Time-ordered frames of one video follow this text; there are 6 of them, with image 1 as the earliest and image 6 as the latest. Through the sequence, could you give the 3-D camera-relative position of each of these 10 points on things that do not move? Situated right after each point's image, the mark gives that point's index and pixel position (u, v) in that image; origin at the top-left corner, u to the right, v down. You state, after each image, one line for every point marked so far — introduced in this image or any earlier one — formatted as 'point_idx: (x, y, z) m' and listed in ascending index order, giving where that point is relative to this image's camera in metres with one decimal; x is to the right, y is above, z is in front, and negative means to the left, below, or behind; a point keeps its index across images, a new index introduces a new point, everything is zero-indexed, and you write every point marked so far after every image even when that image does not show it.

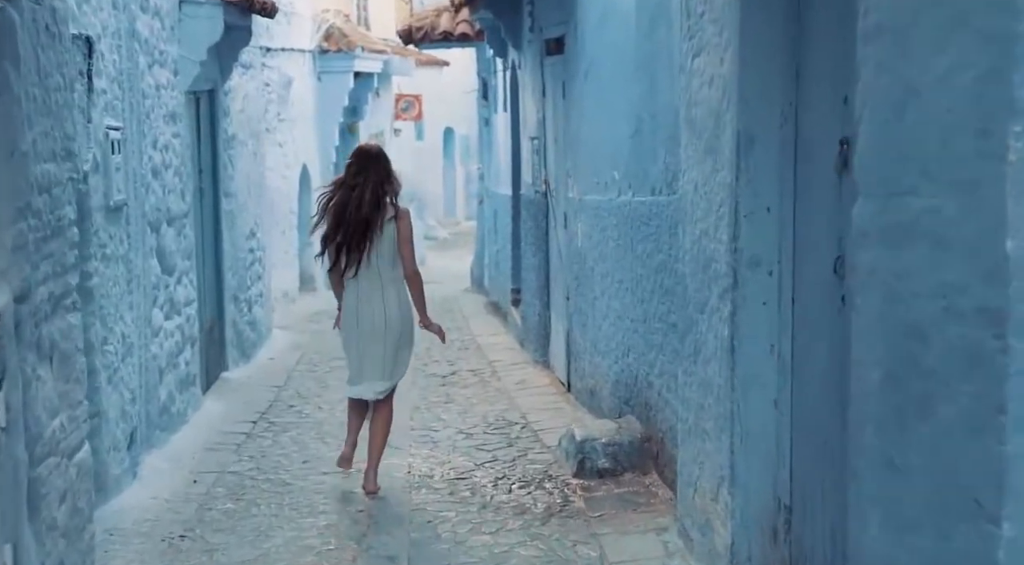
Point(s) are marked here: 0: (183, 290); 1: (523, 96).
0: (-2.0, 0.0, +8.8) m
1: (+0.1, +1.5, +11.6) m
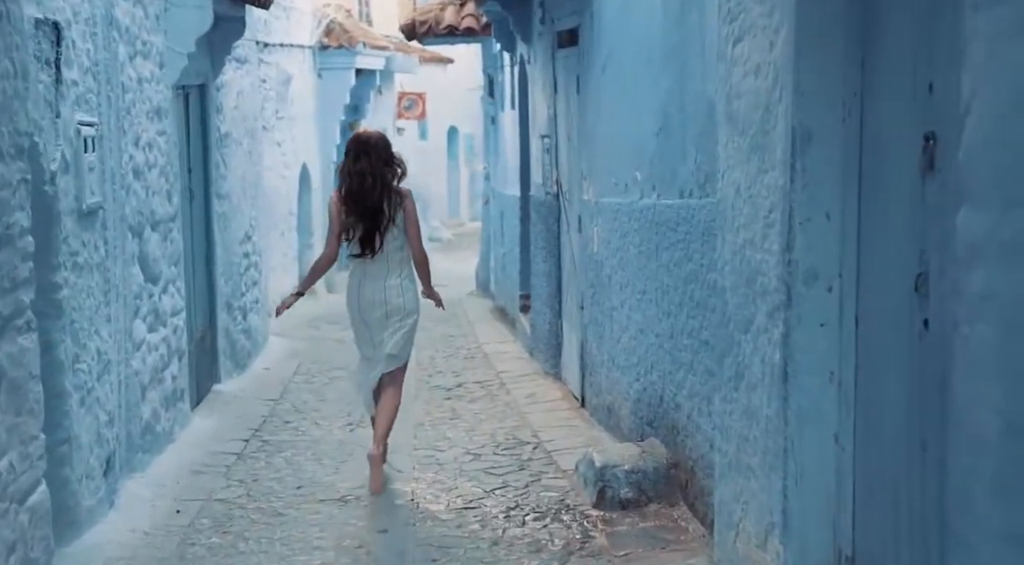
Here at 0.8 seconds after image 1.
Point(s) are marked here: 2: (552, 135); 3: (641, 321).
0: (-1.9, -0.1, +8.2) m
1: (+0.2, +1.4, +11.0) m
2: (+0.3, +1.0, +10.0) m
3: (+0.6, -0.2, +6.7) m
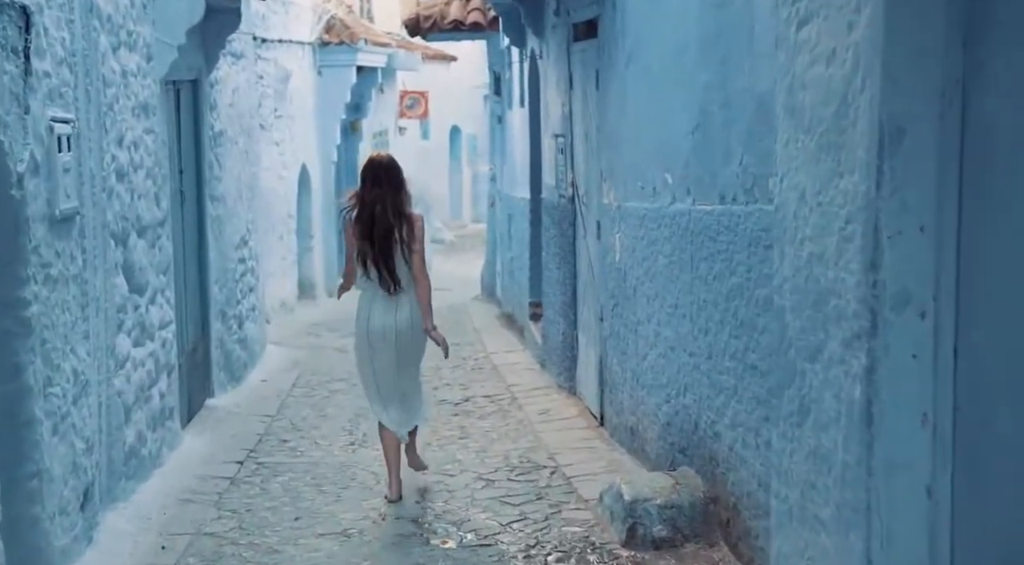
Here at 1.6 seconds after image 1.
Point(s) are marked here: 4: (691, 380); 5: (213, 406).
0: (-1.9, -0.1, +7.6) m
1: (+0.2, +1.4, +10.4) m
2: (+0.4, +1.0, +9.4) m
3: (+0.7, -0.2, +6.1) m
4: (+0.7, -0.4, +5.8) m
5: (-2.0, -0.8, +9.4) m
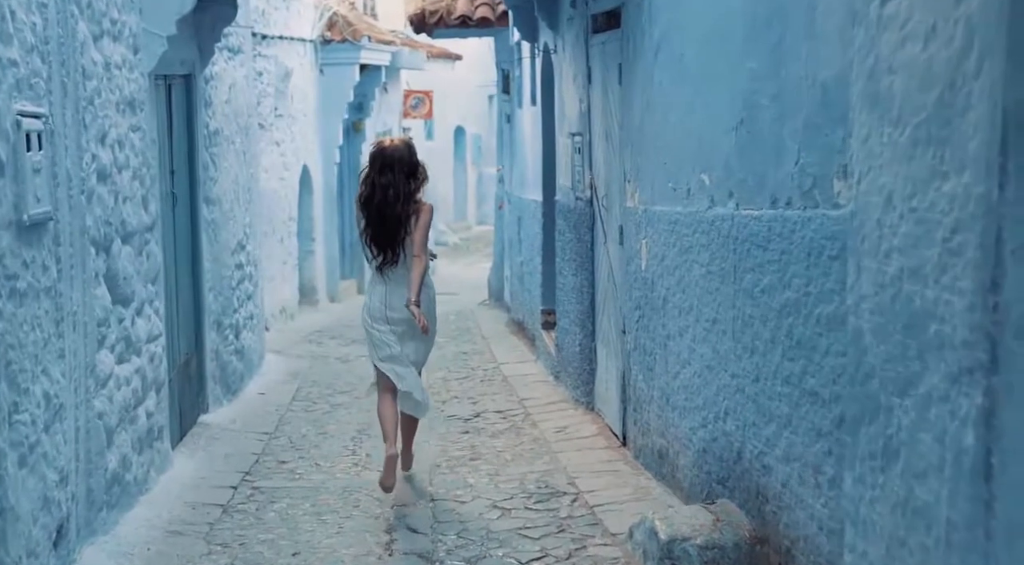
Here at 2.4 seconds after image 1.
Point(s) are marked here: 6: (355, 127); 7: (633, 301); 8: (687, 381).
0: (-1.8, -0.2, +7.0) m
1: (+0.3, +1.3, +9.8) m
2: (+0.4, +0.9, +8.8) m
3: (+0.8, -0.3, +5.5) m
4: (+0.8, -0.4, +5.2) m
5: (-1.9, -0.9, +8.8) m
6: (-2.1, +2.1, +19.5) m
7: (+0.6, -0.1, +7.2) m
8: (+0.7, -0.4, +6.0) m
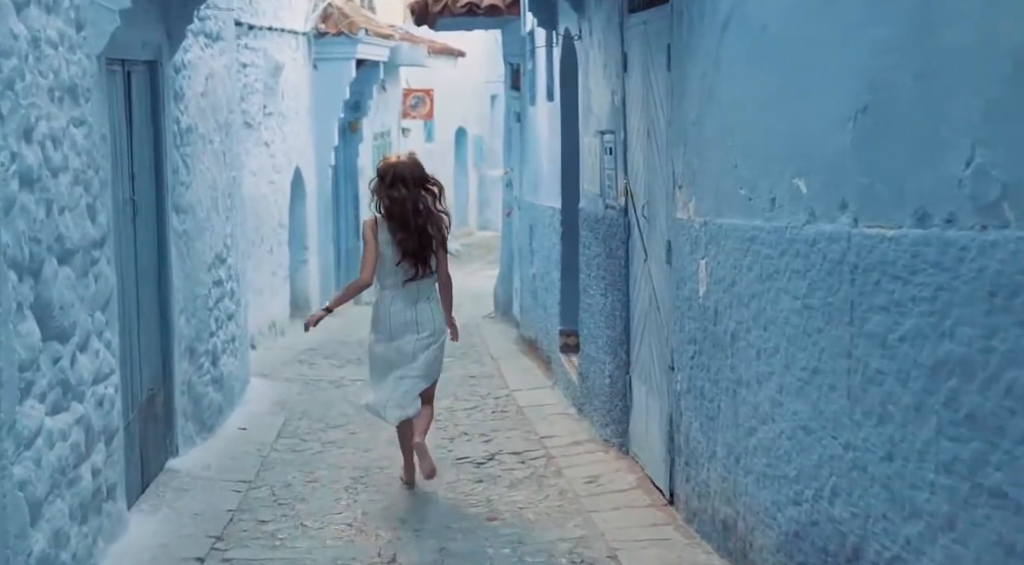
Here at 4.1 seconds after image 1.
0: (-1.7, -0.3, +5.7) m
1: (+0.4, +1.2, +8.5) m
2: (+0.6, +0.8, +7.5) m
3: (+0.9, -0.4, +4.3) m
4: (+0.9, -0.6, +3.9) m
5: (-1.8, -1.0, +7.5) m
6: (-2.0, +2.0, +18.2) m
7: (+0.7, -0.2, +5.9) m
8: (+0.8, -0.5, +4.7) m
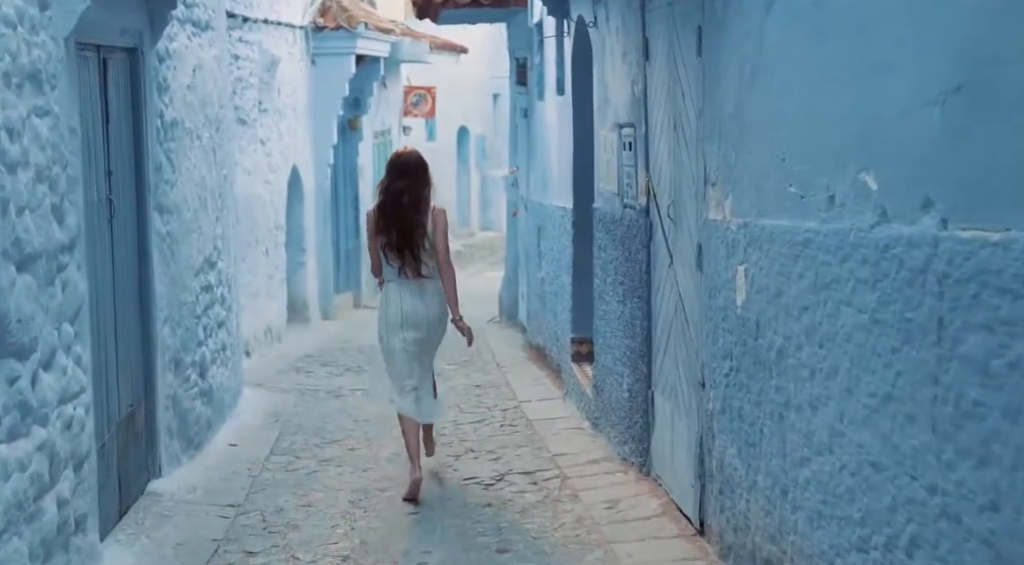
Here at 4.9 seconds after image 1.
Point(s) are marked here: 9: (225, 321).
0: (-1.6, -0.3, +5.1) m
1: (+0.5, +1.2, +7.9) m
2: (+0.6, +0.8, +6.9) m
3: (+0.9, -0.4, +3.7) m
4: (+1.0, -0.6, +3.3) m
5: (-1.7, -1.0, +6.9) m
6: (-2.0, +1.9, +17.6) m
7: (+0.8, -0.2, +5.3) m
8: (+0.9, -0.6, +4.1) m
9: (-1.9, -0.2, +9.5) m
